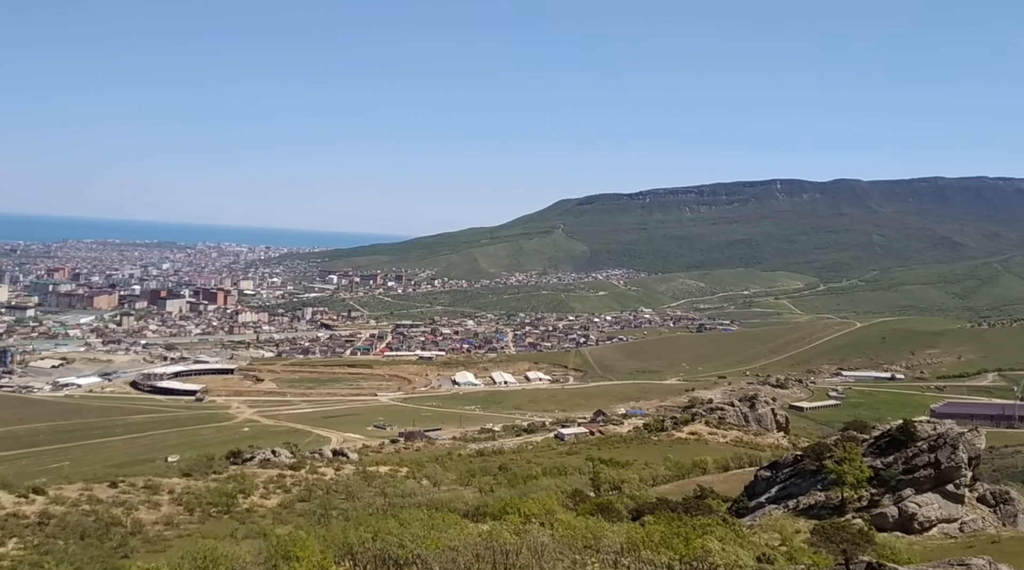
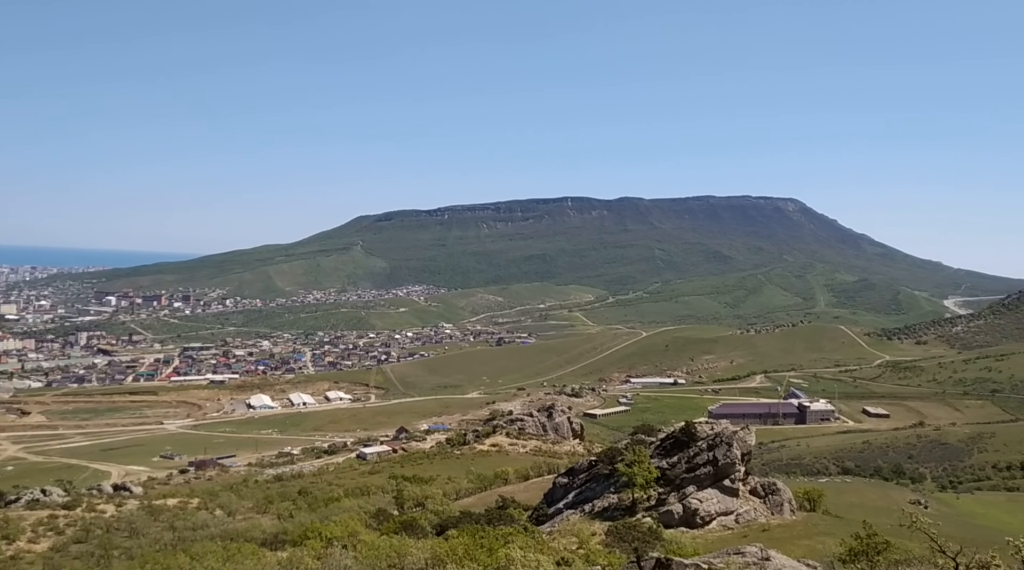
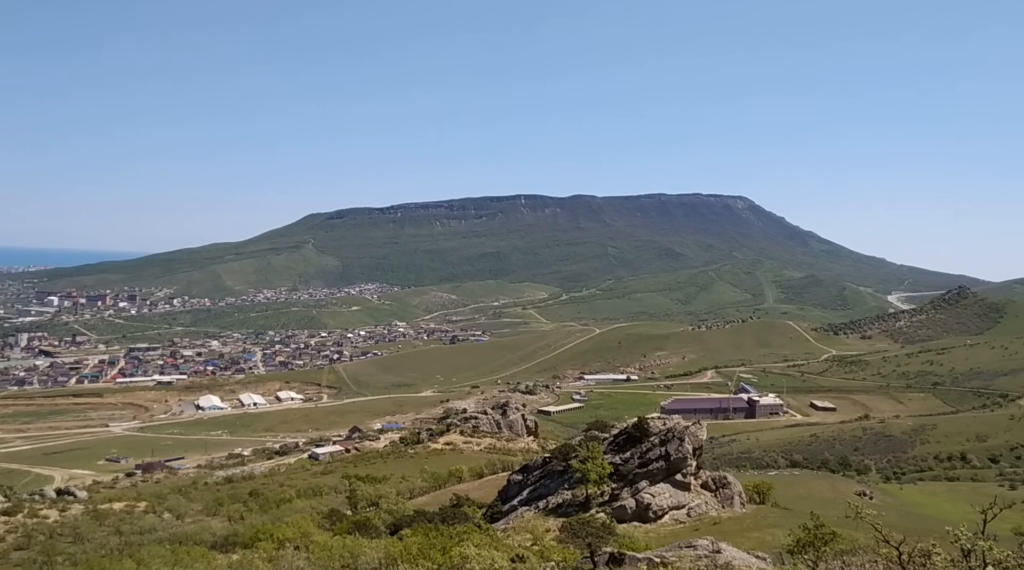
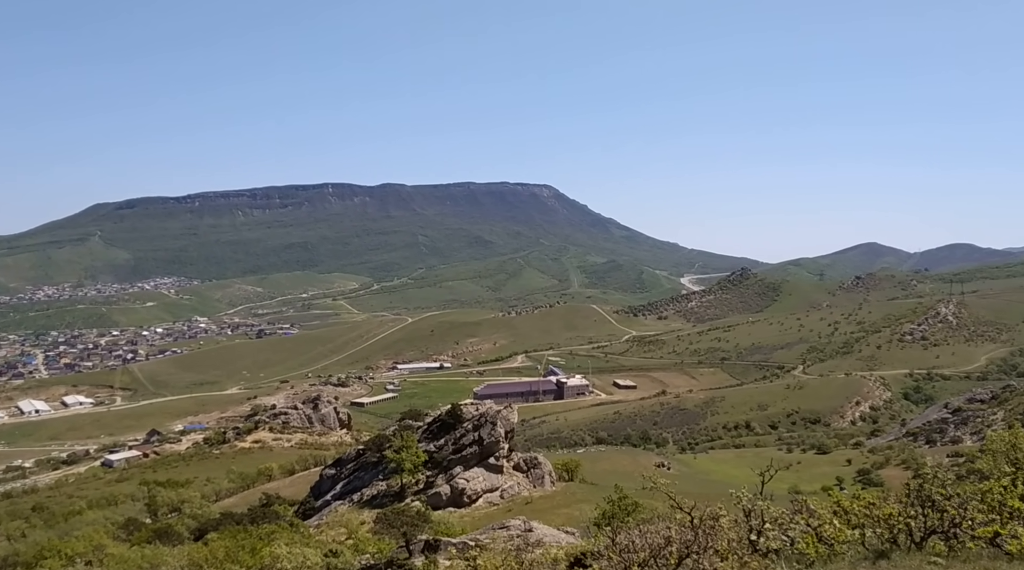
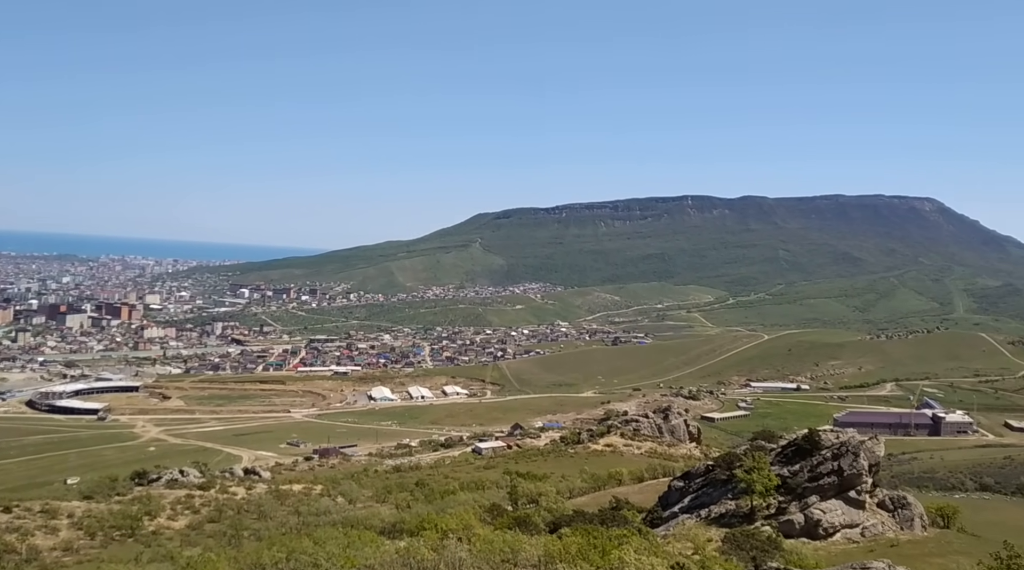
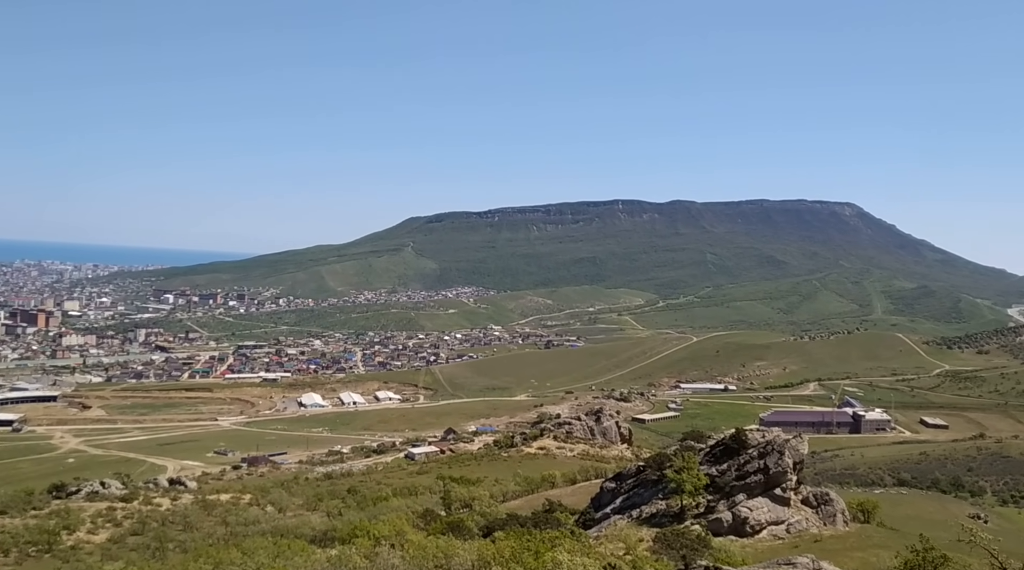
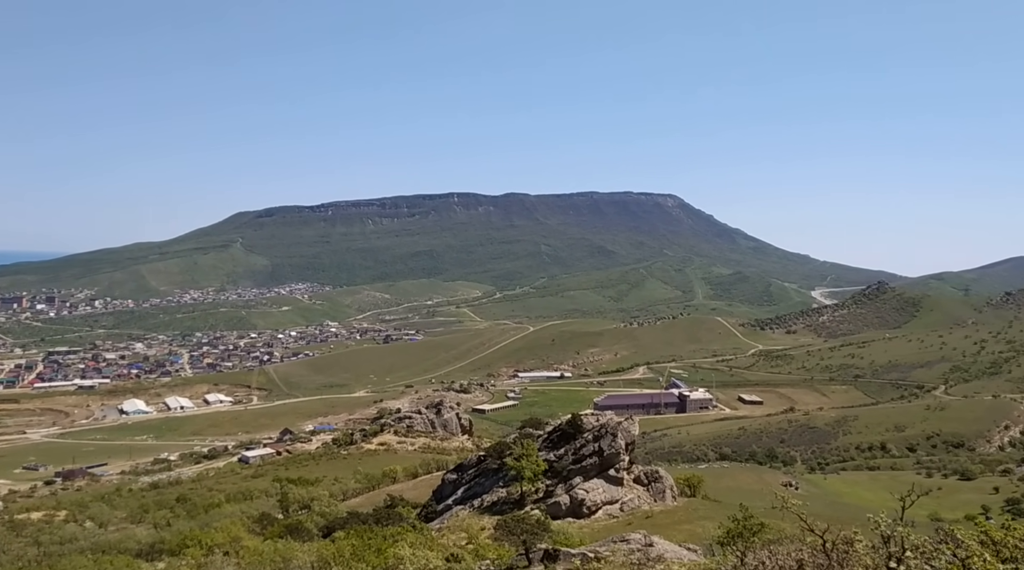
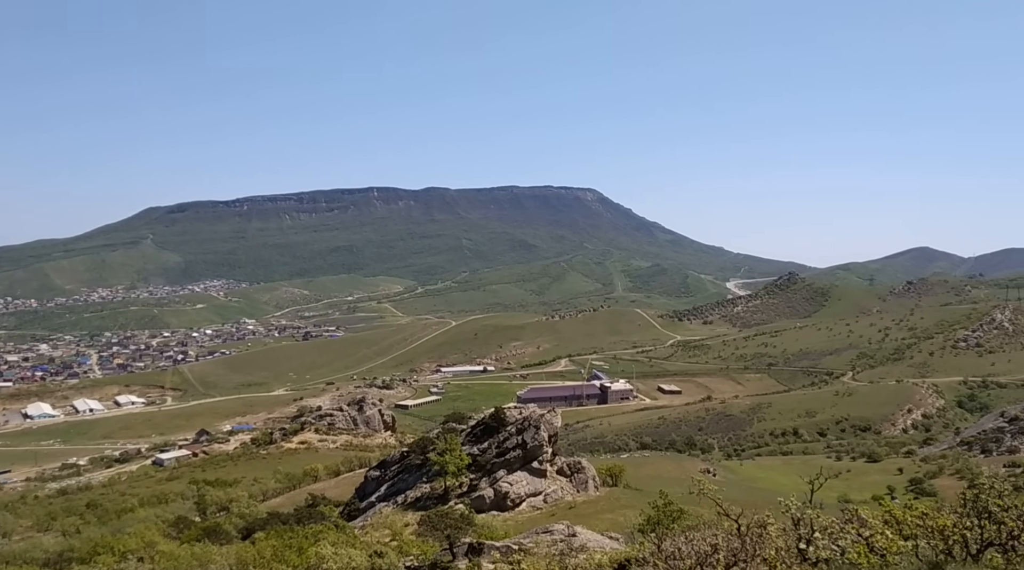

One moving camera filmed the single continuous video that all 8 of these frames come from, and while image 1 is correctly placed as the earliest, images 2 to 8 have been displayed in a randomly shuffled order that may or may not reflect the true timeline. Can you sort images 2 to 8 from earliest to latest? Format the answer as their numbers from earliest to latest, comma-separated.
5, 6, 2, 3, 7, 8, 4
